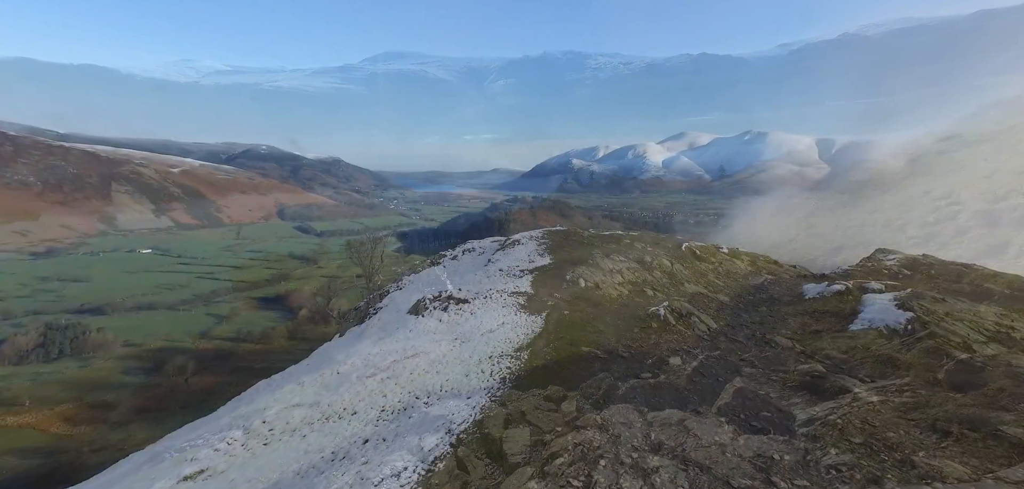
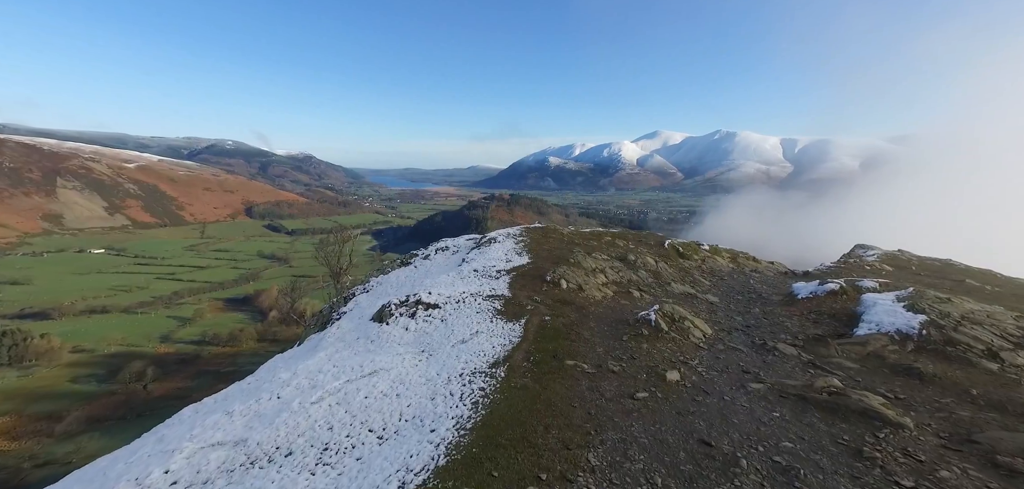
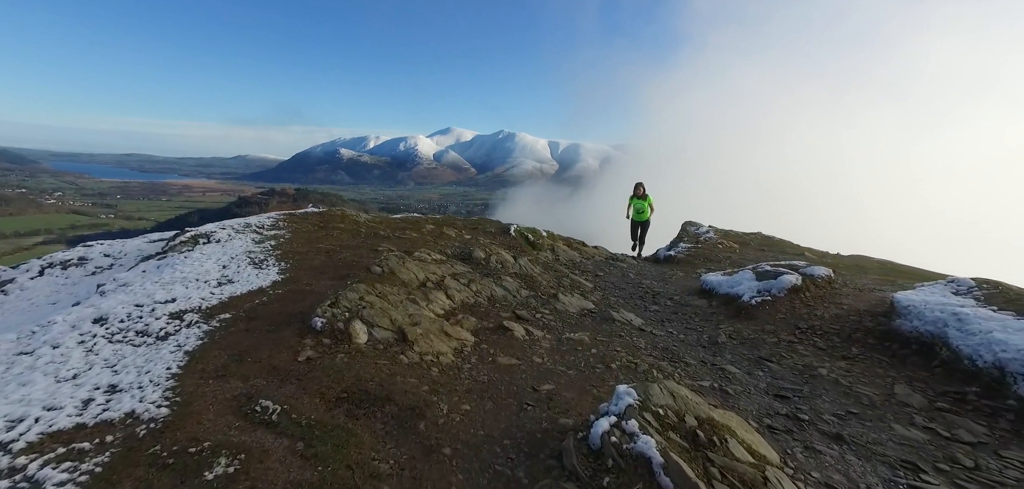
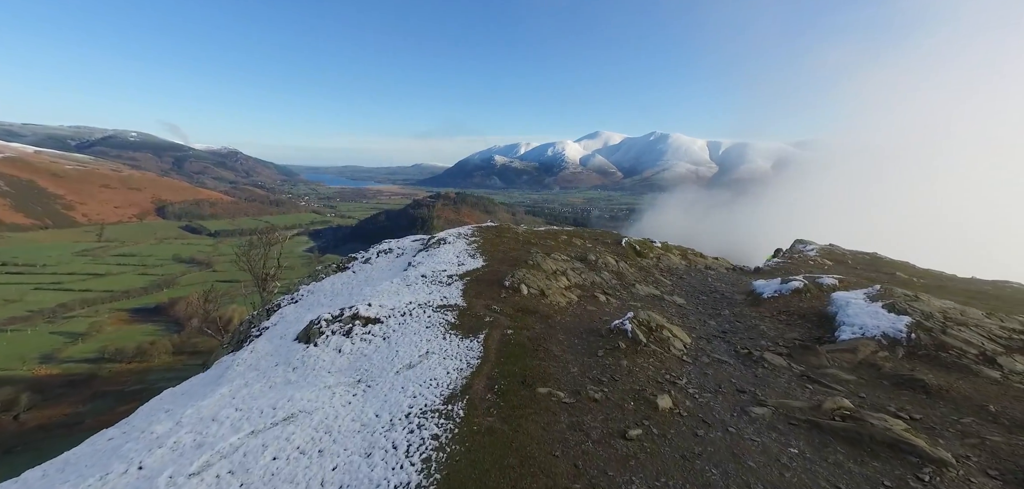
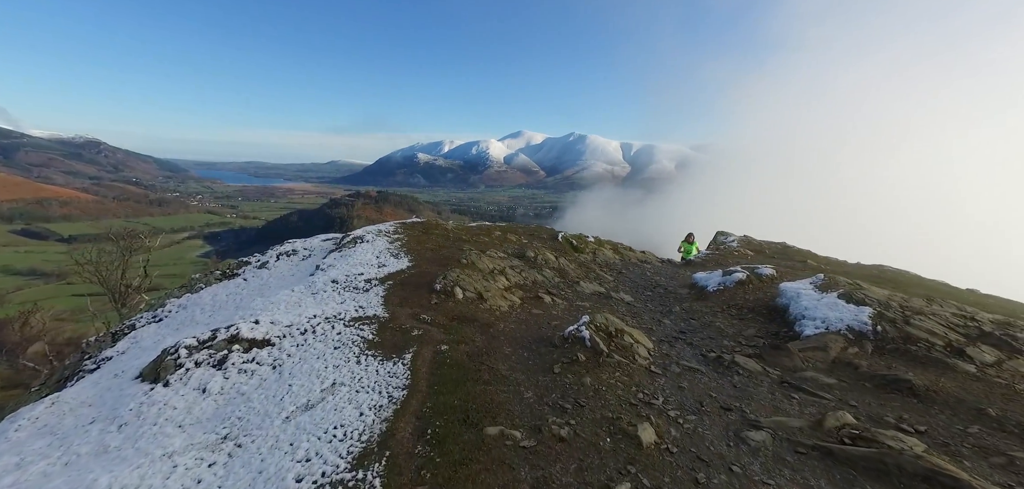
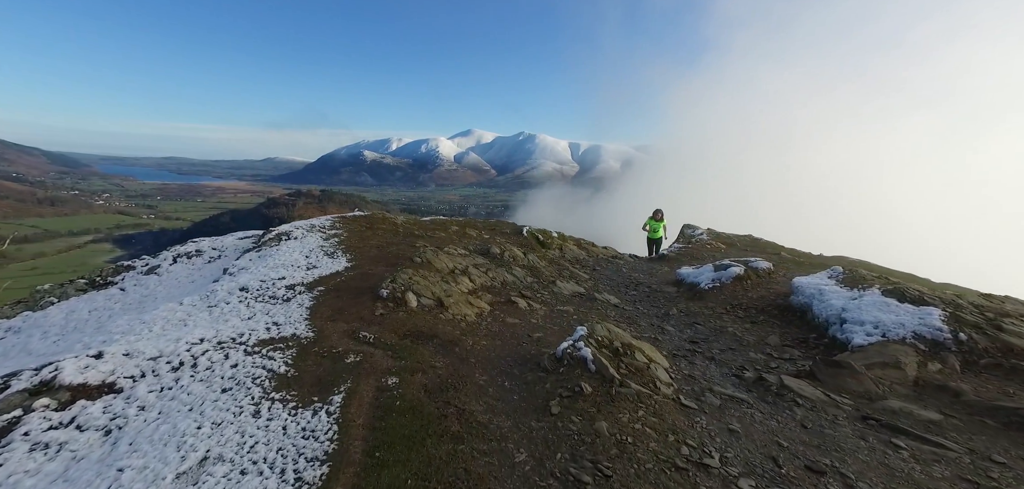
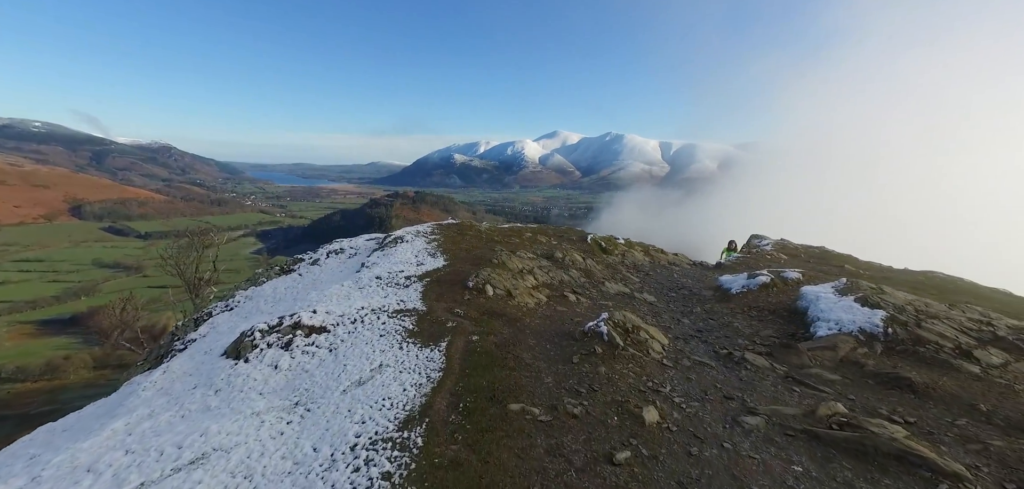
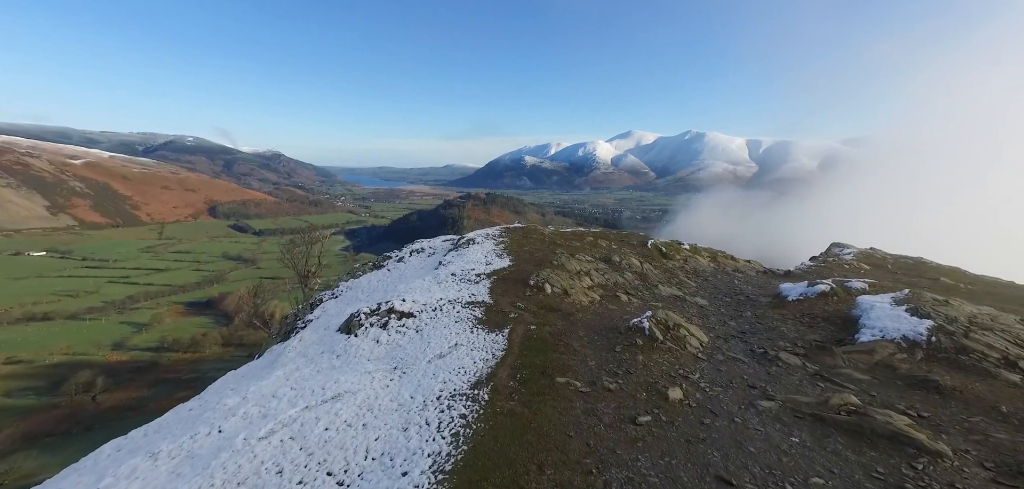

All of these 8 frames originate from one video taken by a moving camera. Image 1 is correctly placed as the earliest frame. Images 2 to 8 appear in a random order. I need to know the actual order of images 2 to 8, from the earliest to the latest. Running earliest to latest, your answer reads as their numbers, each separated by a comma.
2, 8, 4, 7, 5, 6, 3
